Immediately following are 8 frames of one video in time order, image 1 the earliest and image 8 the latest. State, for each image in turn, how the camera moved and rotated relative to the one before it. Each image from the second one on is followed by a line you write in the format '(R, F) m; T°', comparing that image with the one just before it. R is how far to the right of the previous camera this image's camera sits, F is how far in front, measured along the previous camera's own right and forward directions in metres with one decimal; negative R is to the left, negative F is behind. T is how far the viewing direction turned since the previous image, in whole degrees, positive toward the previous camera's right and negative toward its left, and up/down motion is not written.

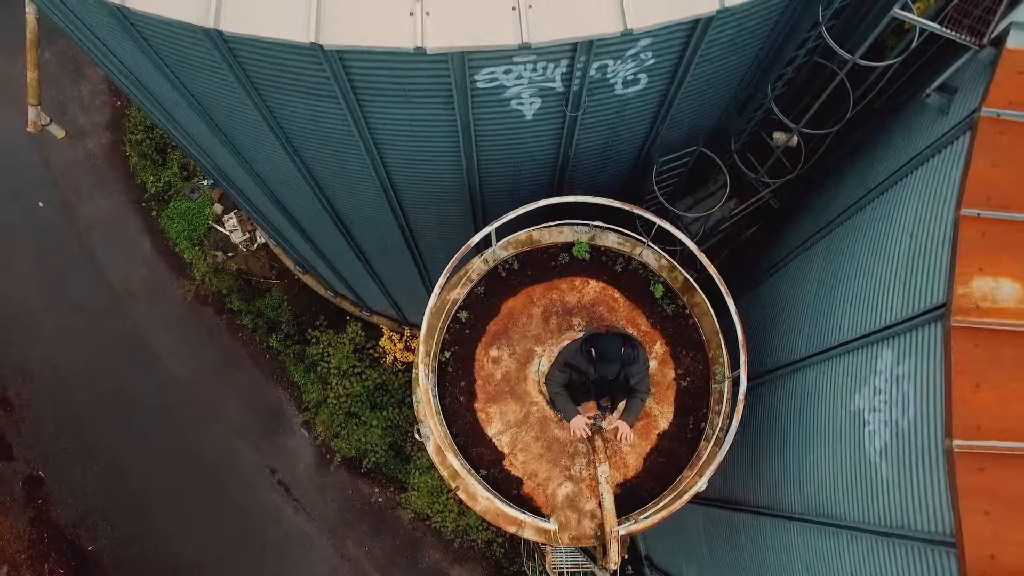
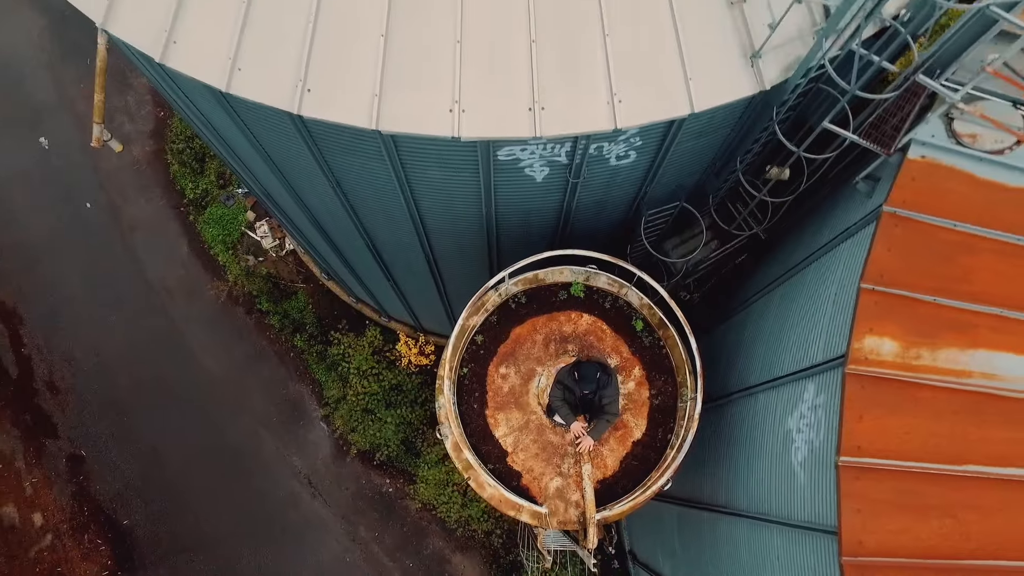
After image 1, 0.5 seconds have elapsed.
(0.0, -1.5) m; -1°
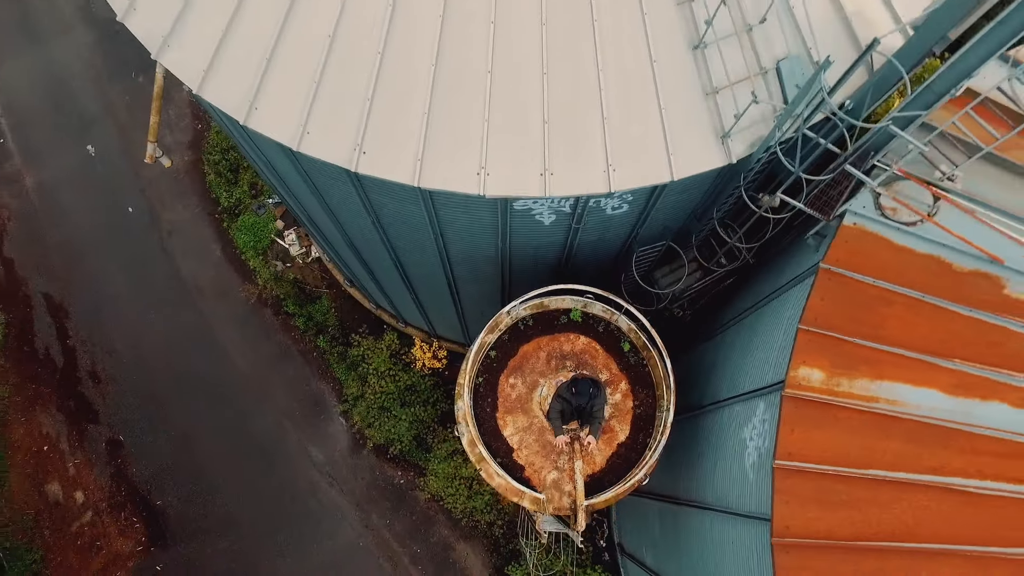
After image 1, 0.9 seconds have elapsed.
(-0.1, -1.6) m; 0°
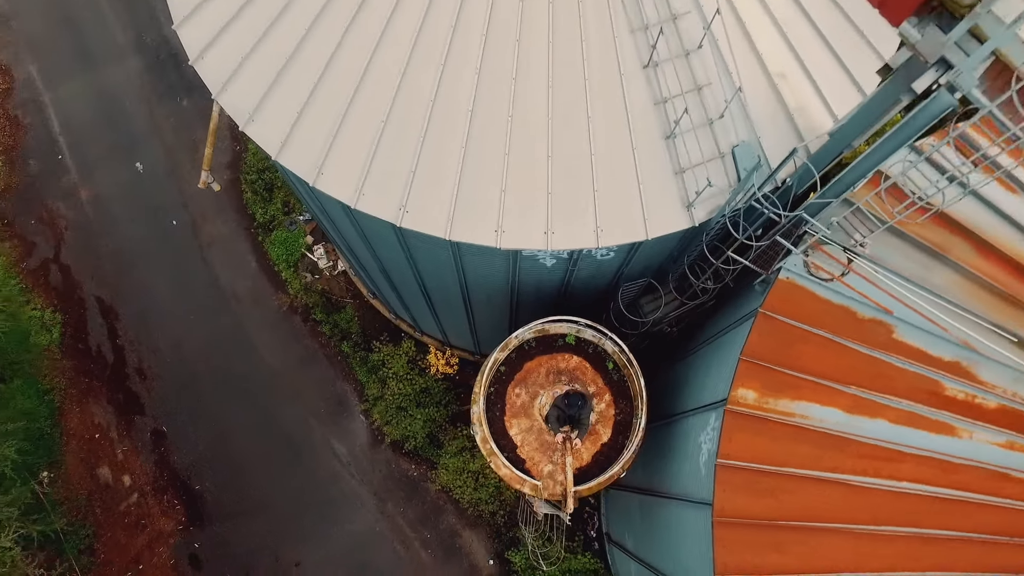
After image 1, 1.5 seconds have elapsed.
(-0.1, -2.3) m; 0°
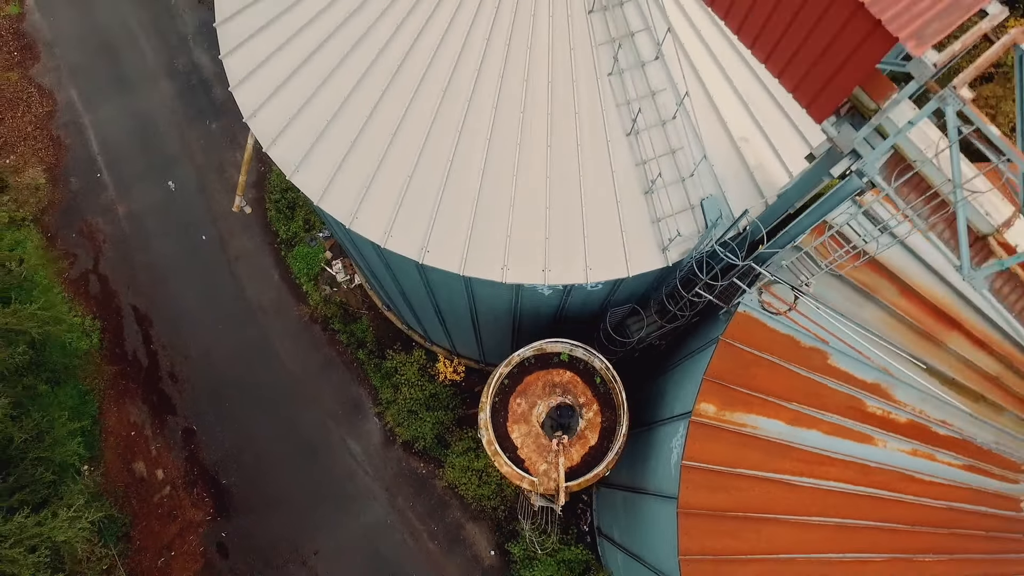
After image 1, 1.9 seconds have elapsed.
(0.0, -2.1) m; 0°
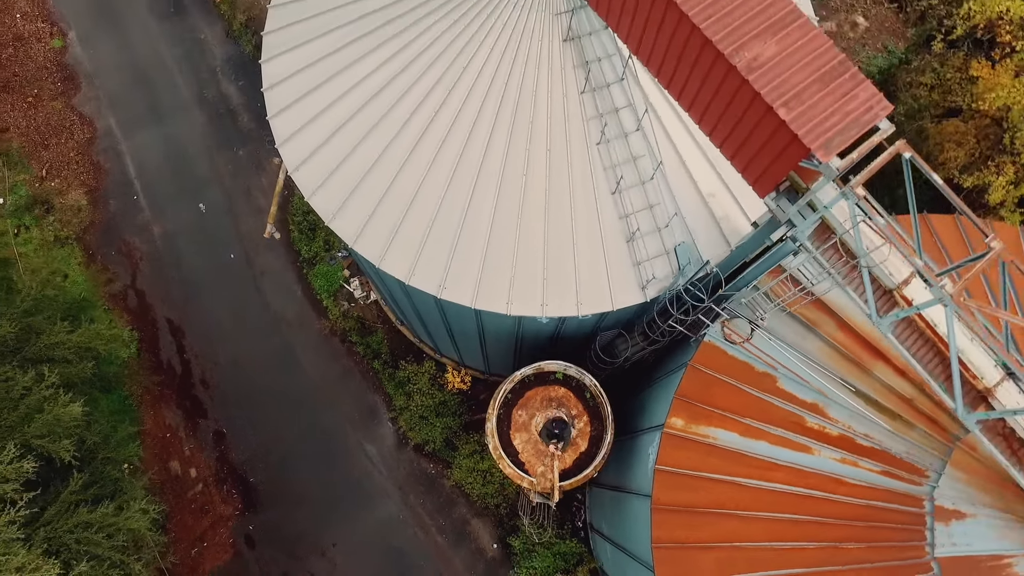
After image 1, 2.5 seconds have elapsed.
(-0.1, -2.4) m; 0°
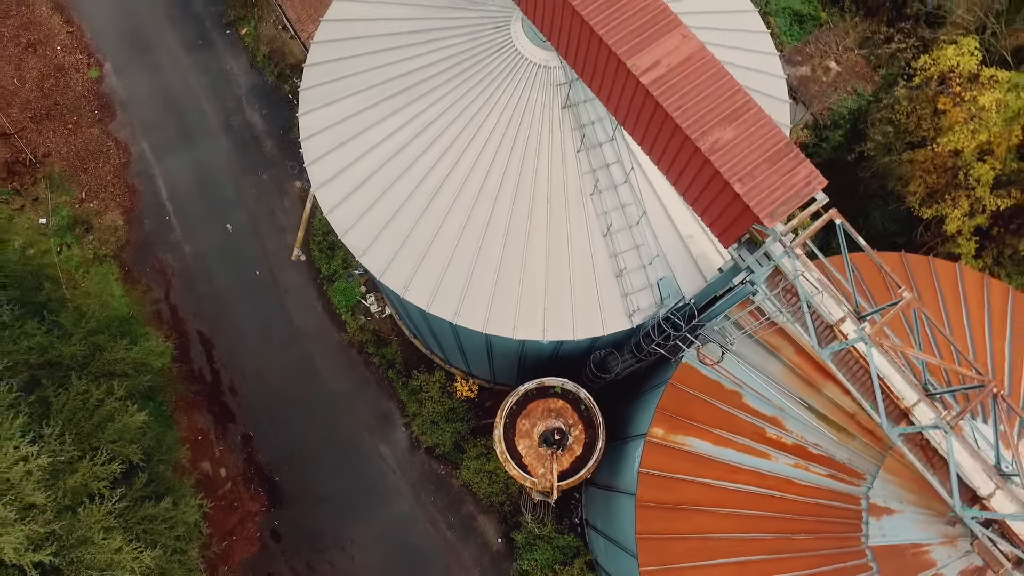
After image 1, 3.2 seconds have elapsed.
(-0.2, -2.5) m; 0°
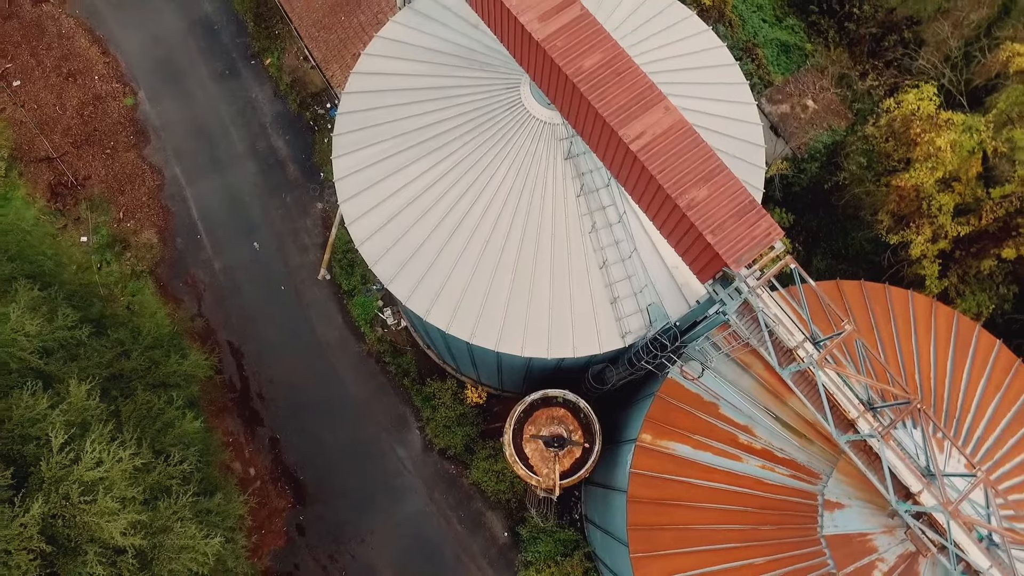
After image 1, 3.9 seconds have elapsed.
(-0.3, -2.7) m; 0°
